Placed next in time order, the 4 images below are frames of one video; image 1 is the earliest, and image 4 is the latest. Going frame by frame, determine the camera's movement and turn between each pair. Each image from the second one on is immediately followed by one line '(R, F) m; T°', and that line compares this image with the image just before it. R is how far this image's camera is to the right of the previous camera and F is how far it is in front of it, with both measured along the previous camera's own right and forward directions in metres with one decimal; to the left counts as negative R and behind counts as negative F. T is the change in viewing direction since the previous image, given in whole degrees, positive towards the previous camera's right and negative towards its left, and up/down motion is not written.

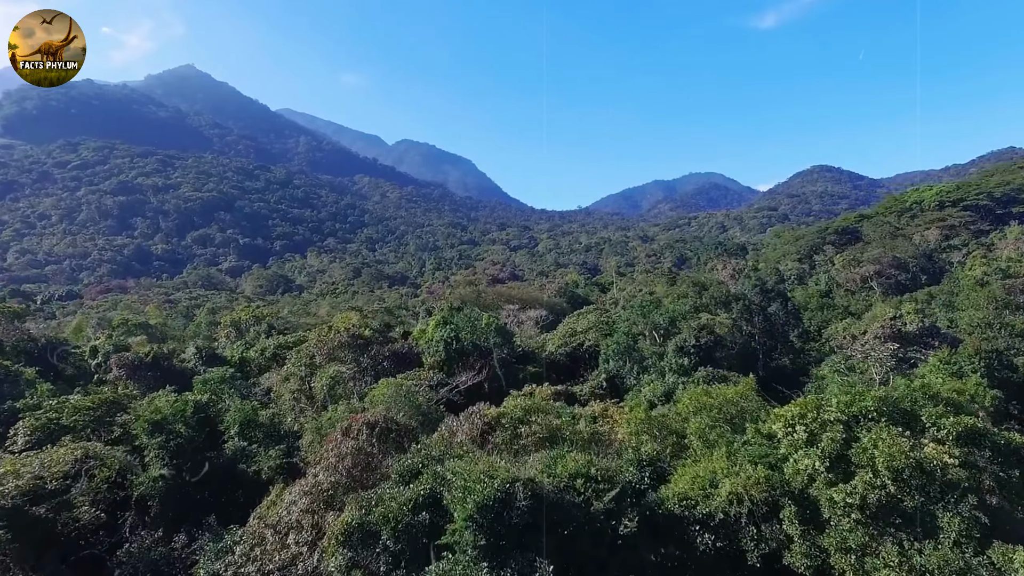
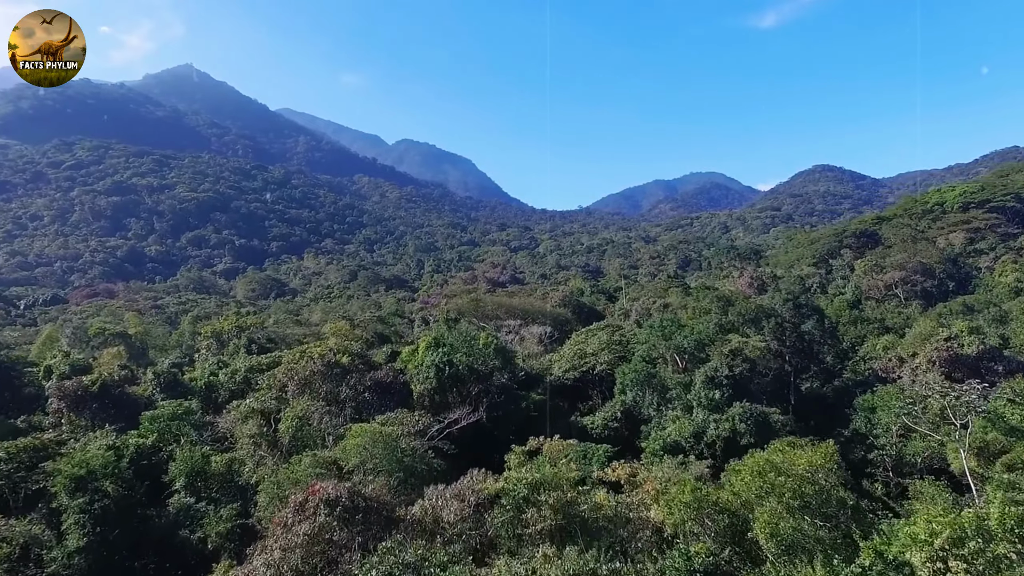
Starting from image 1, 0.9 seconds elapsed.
(0.0, +2.1) m; 0°
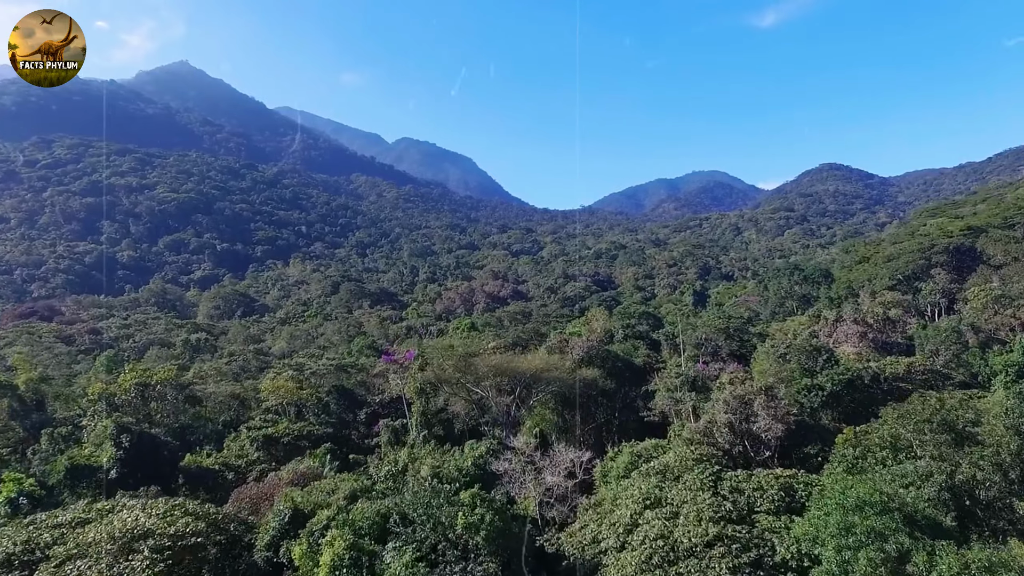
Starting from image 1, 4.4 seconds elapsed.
(-0.1, +8.4) m; 0°
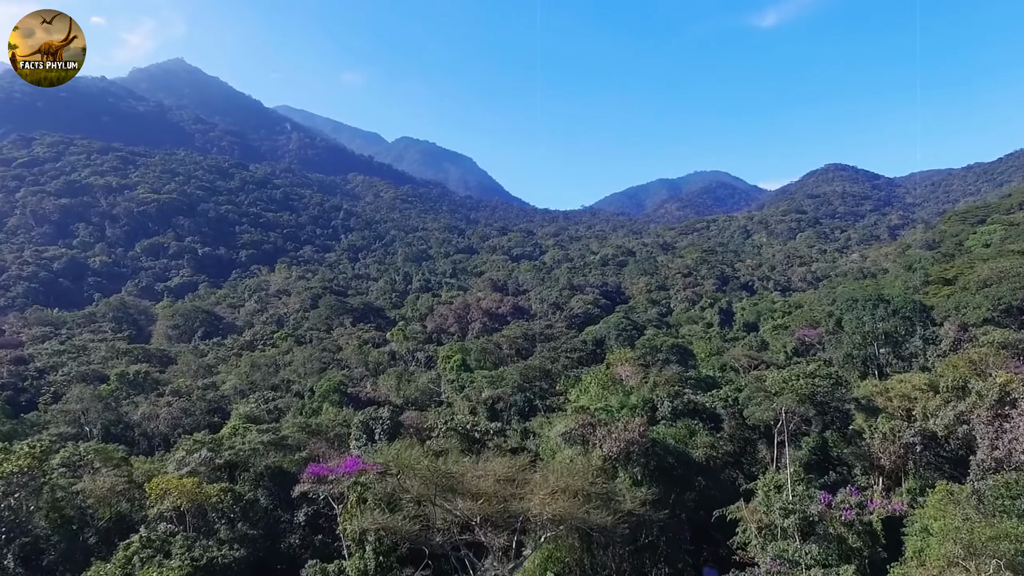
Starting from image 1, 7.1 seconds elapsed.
(0.0, +6.9) m; 0°
